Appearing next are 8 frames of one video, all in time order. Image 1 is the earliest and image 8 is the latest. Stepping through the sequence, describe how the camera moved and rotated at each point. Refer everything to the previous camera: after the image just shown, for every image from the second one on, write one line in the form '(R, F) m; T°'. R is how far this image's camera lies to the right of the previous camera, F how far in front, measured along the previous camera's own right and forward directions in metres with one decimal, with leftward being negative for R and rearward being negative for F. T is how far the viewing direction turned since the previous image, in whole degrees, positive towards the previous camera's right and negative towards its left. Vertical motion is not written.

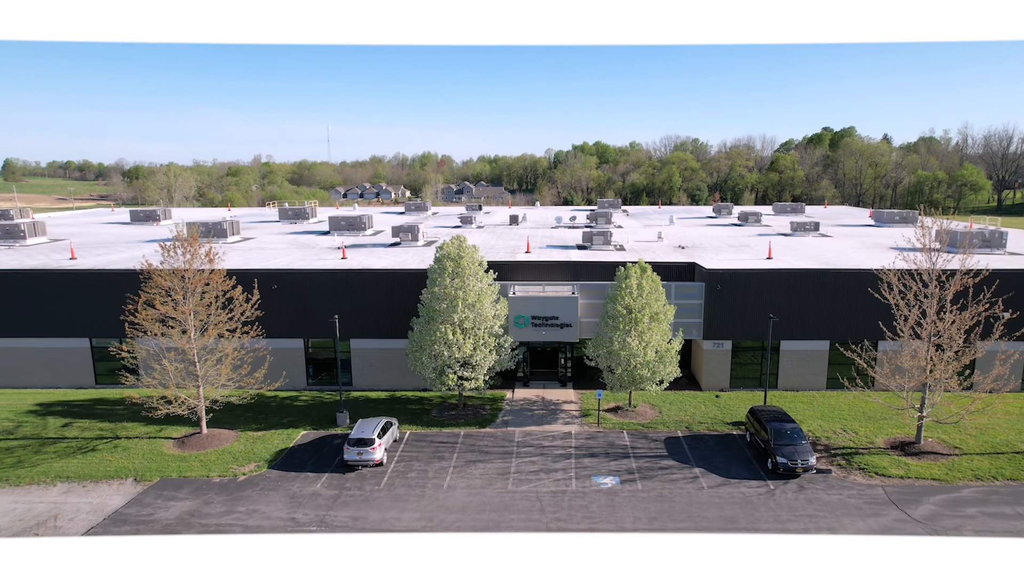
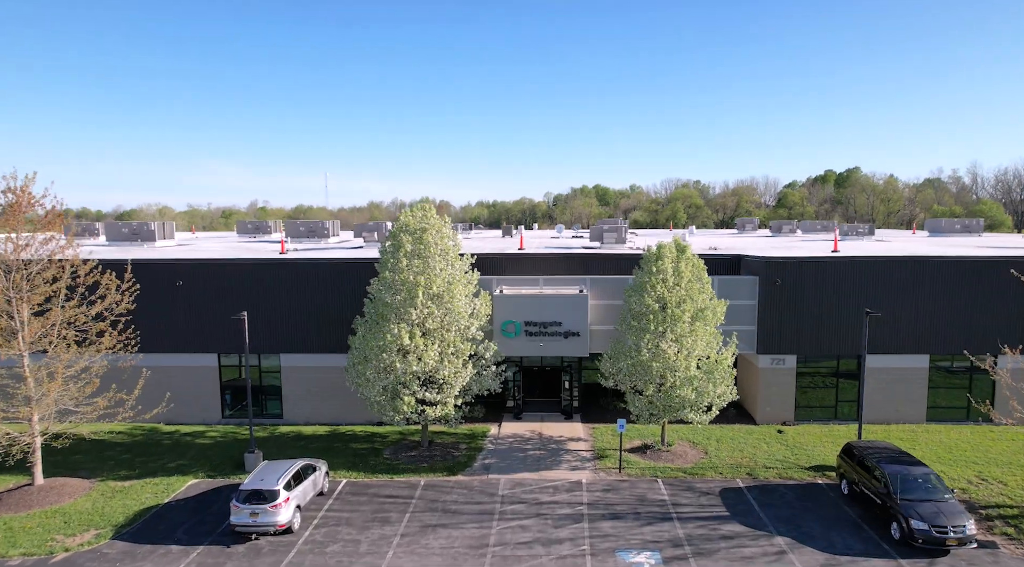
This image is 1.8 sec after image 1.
(+0.5, +9.9) m; 0°
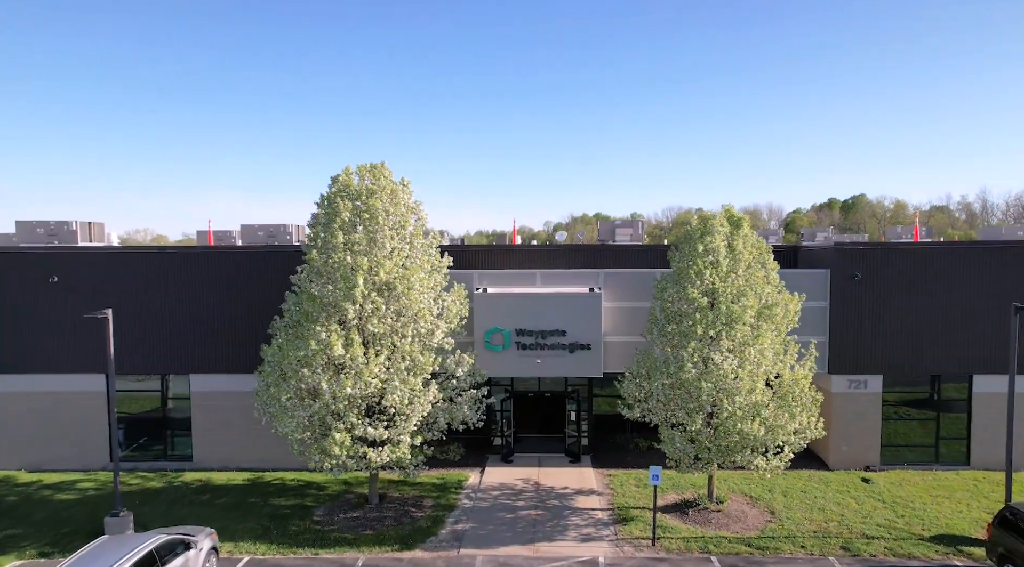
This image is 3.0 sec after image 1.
(+0.4, +7.2) m; 0°
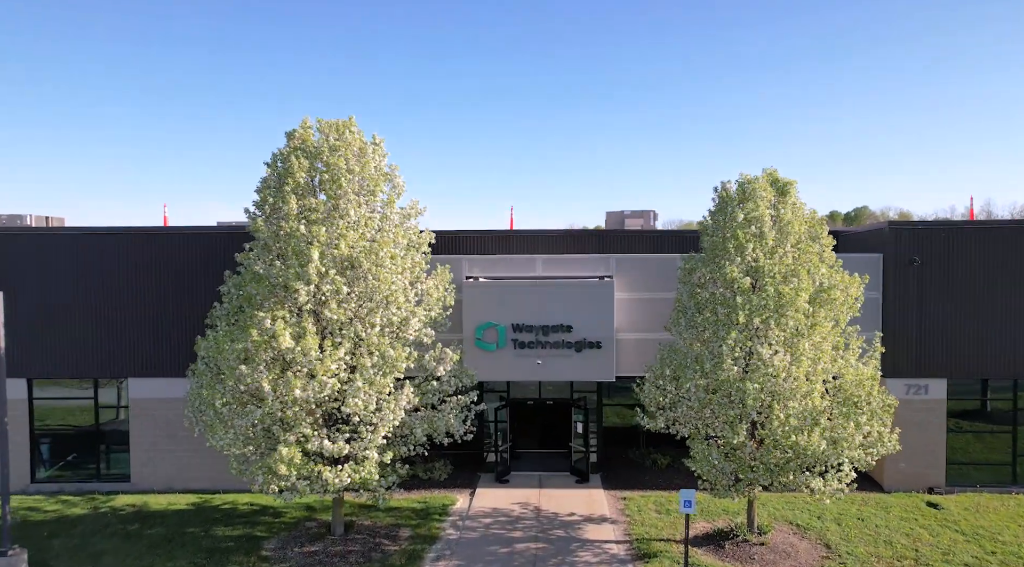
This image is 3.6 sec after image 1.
(+0.1, +3.2) m; 0°
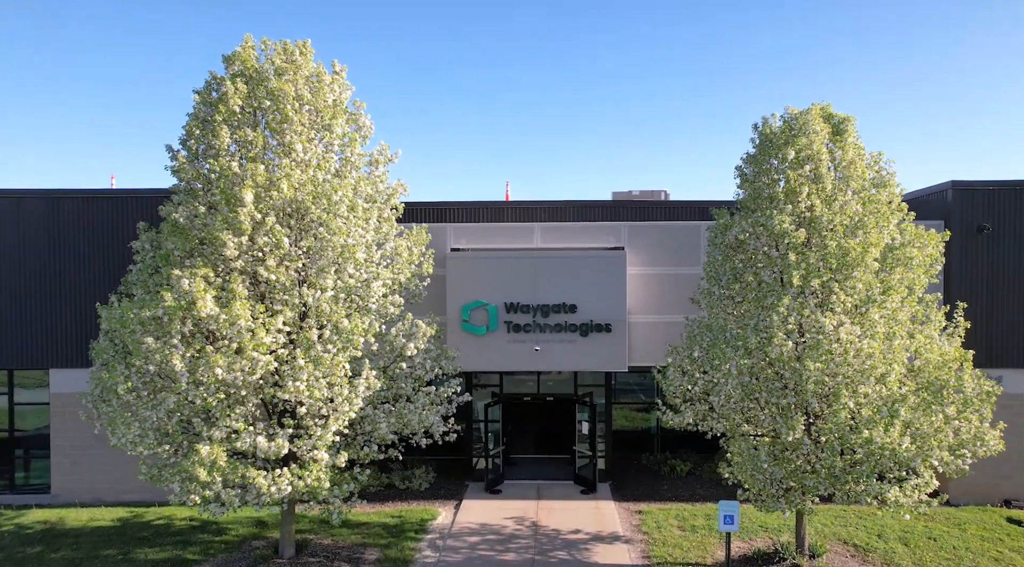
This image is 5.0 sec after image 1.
(+0.2, +2.8) m; 0°
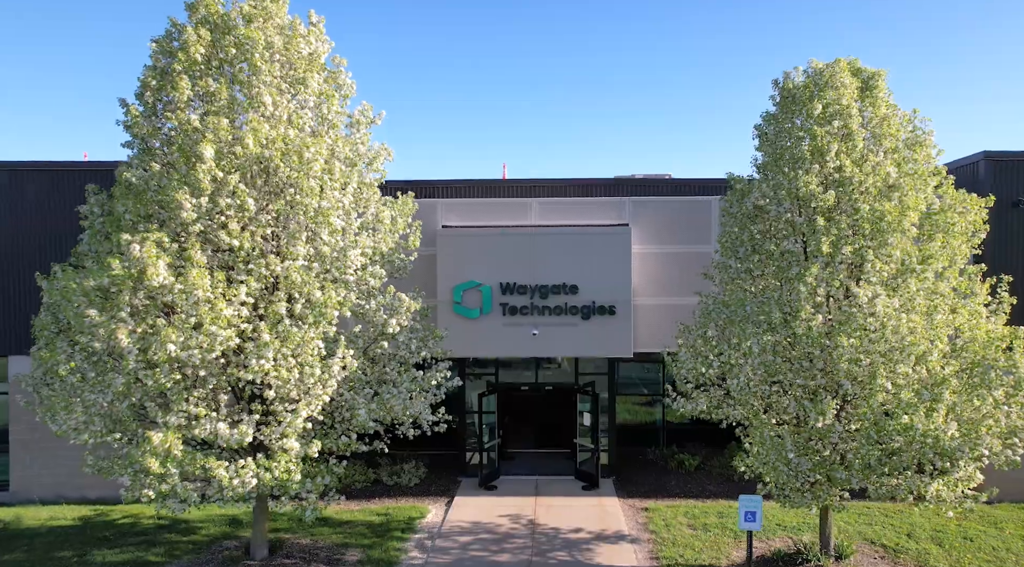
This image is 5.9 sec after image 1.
(+0.1, +1.1) m; 0°
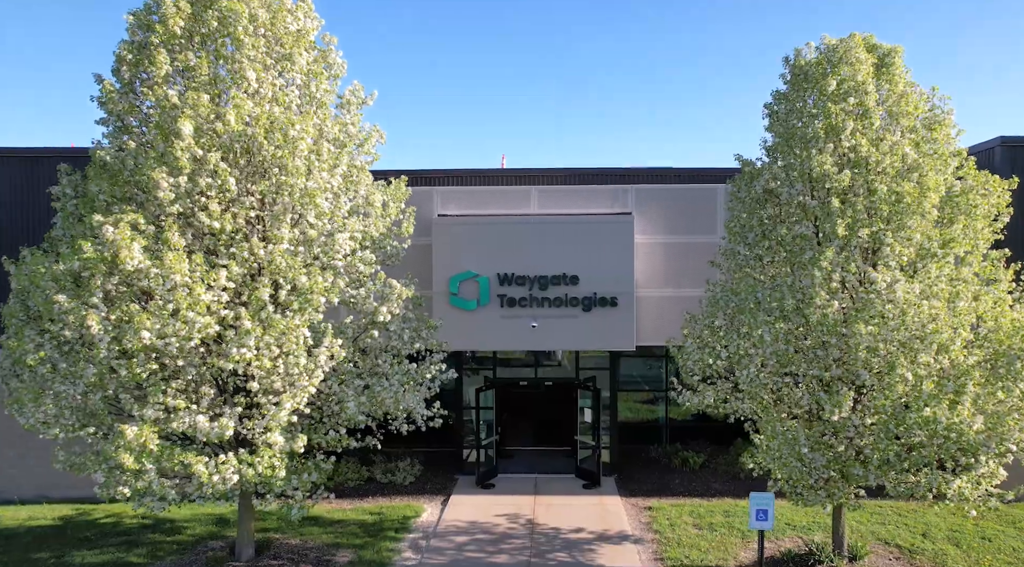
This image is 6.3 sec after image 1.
(0.0, +0.5) m; 0°
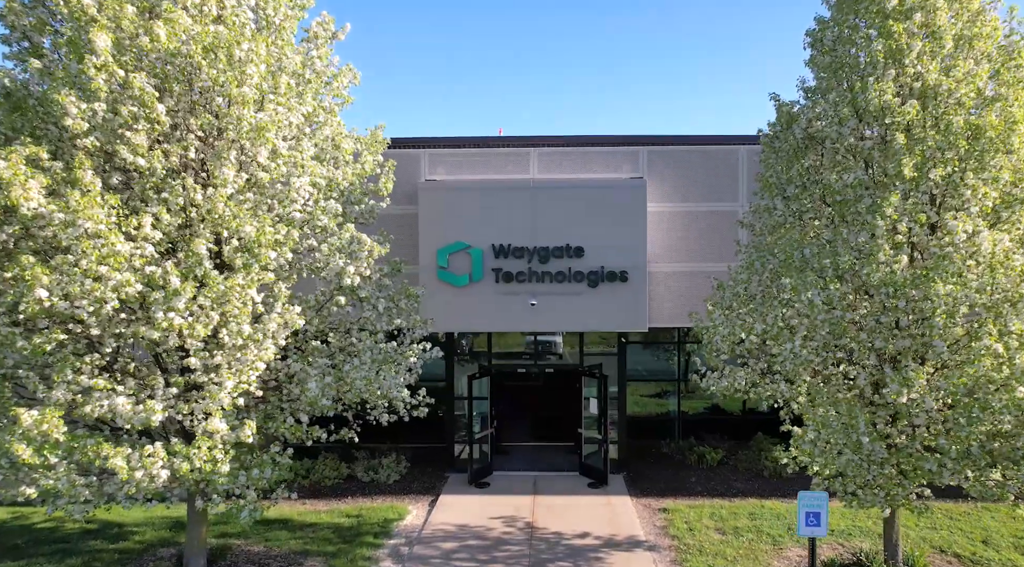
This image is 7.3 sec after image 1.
(+0.1, +1.5) m; 0°
